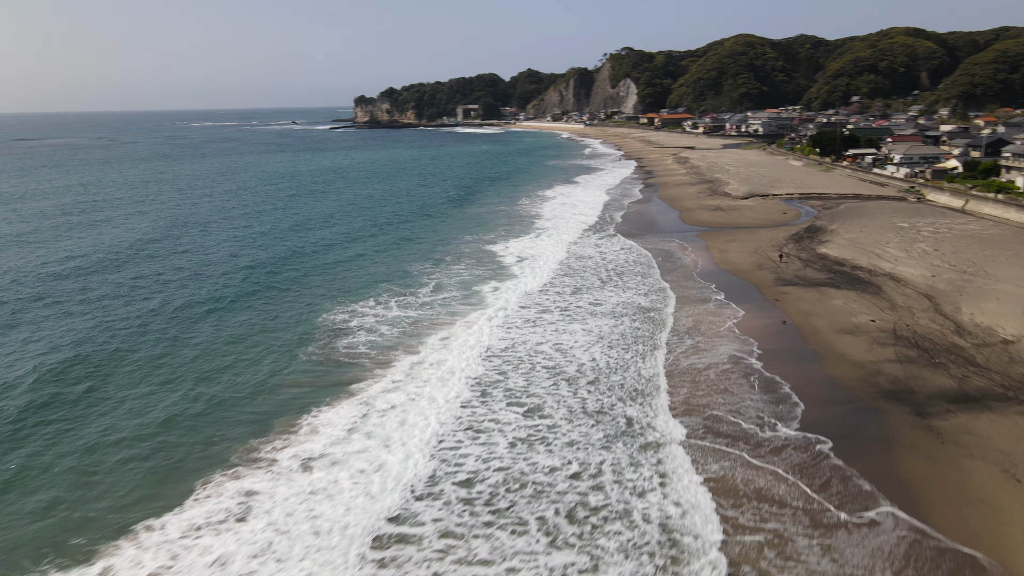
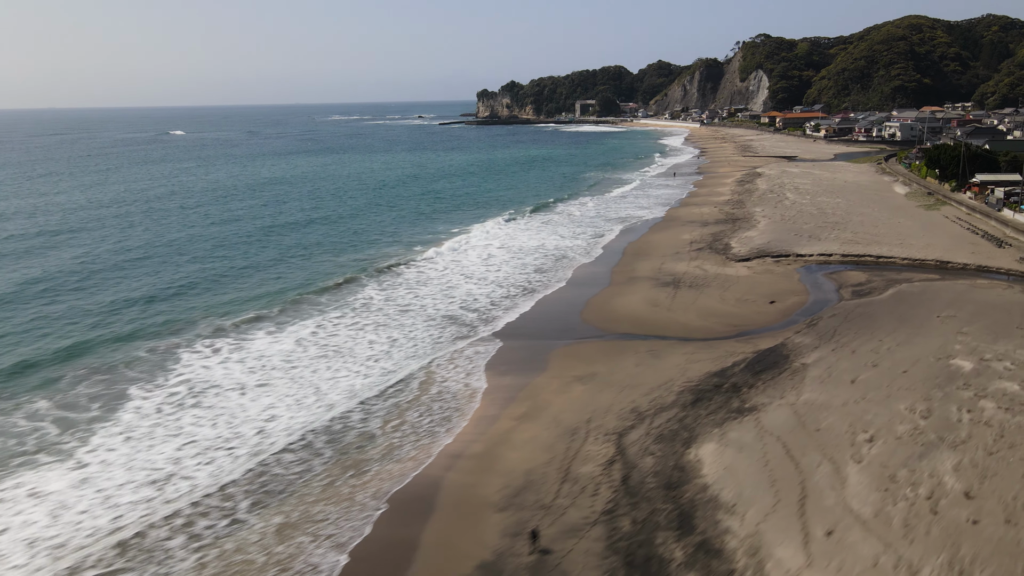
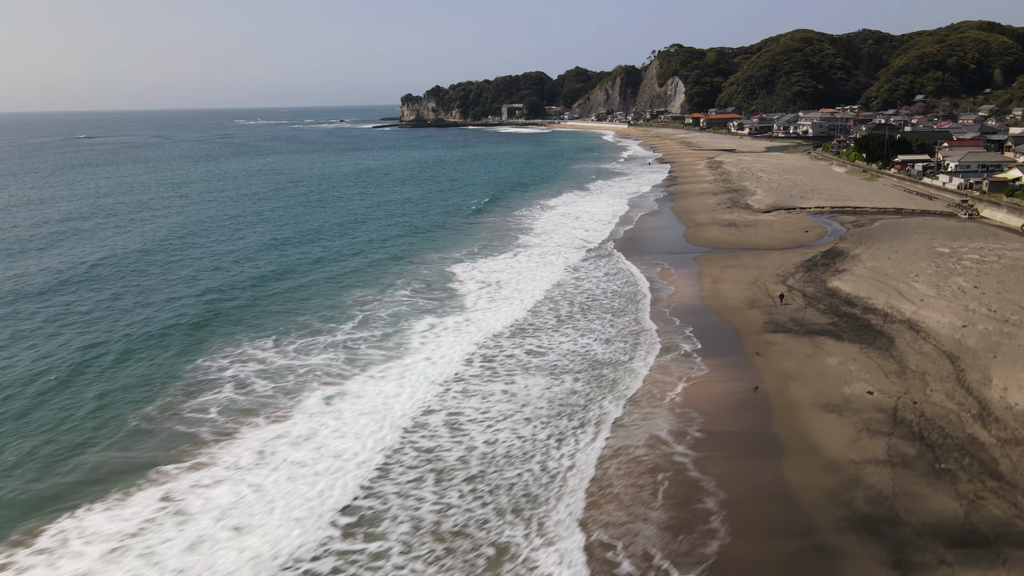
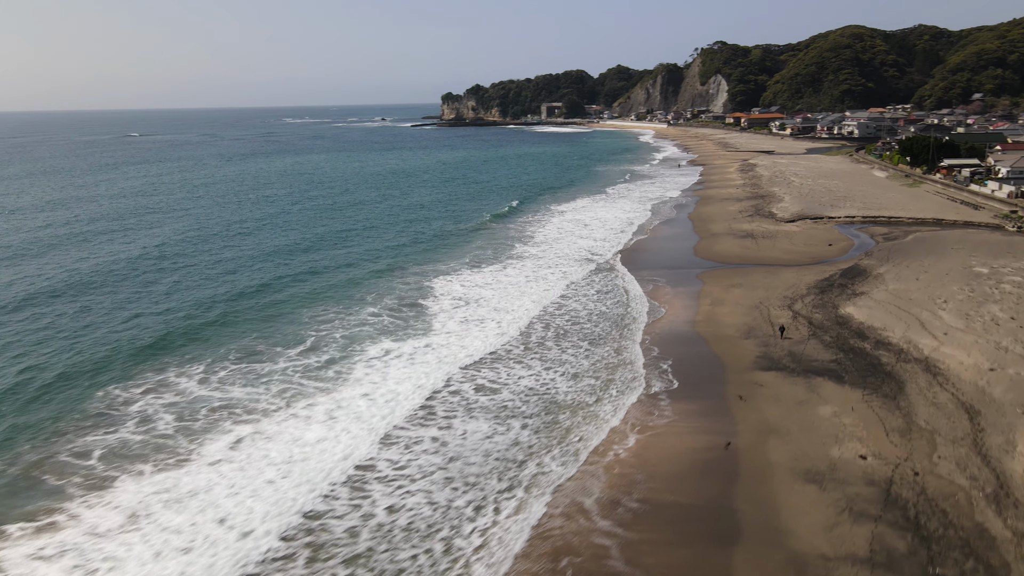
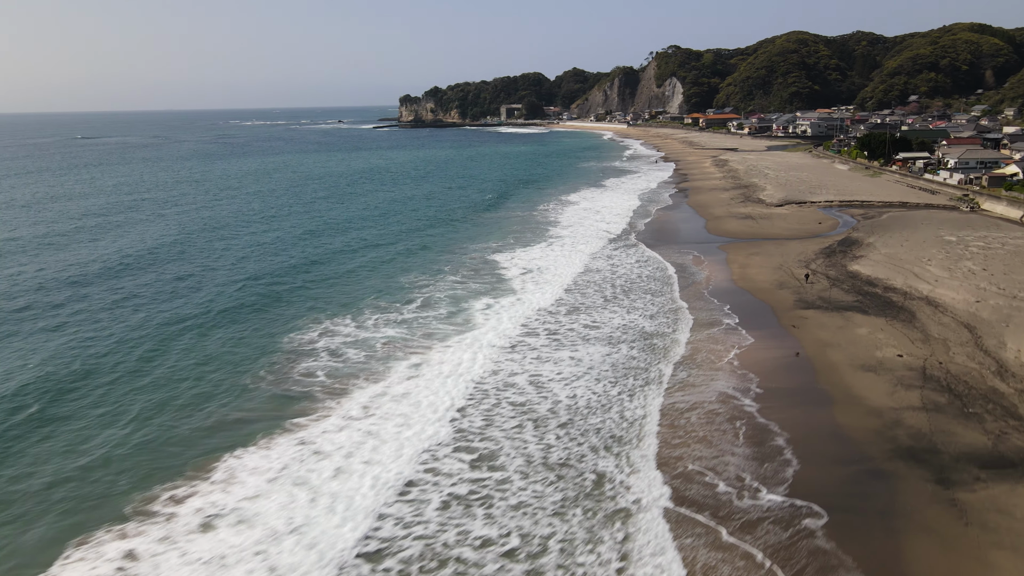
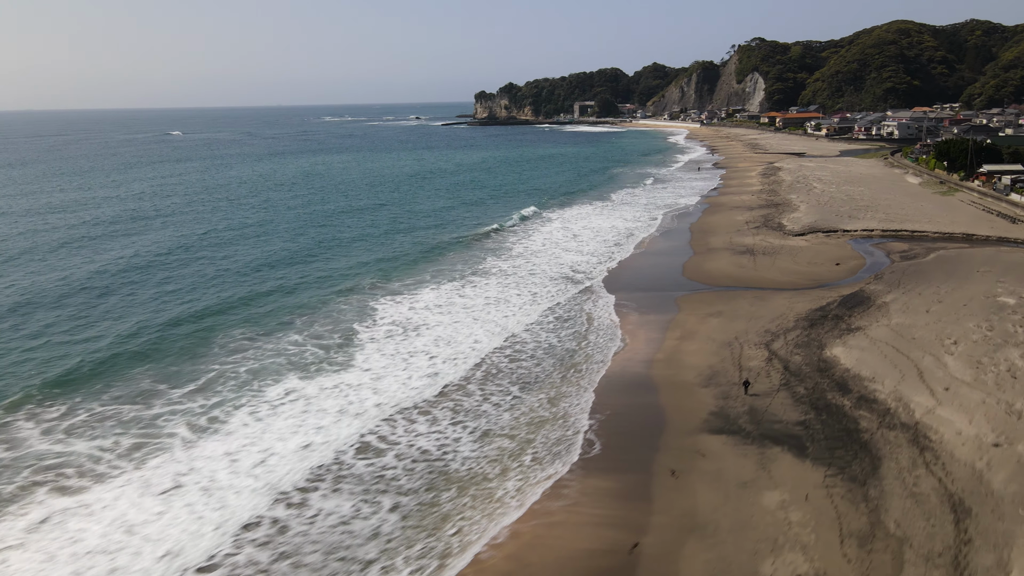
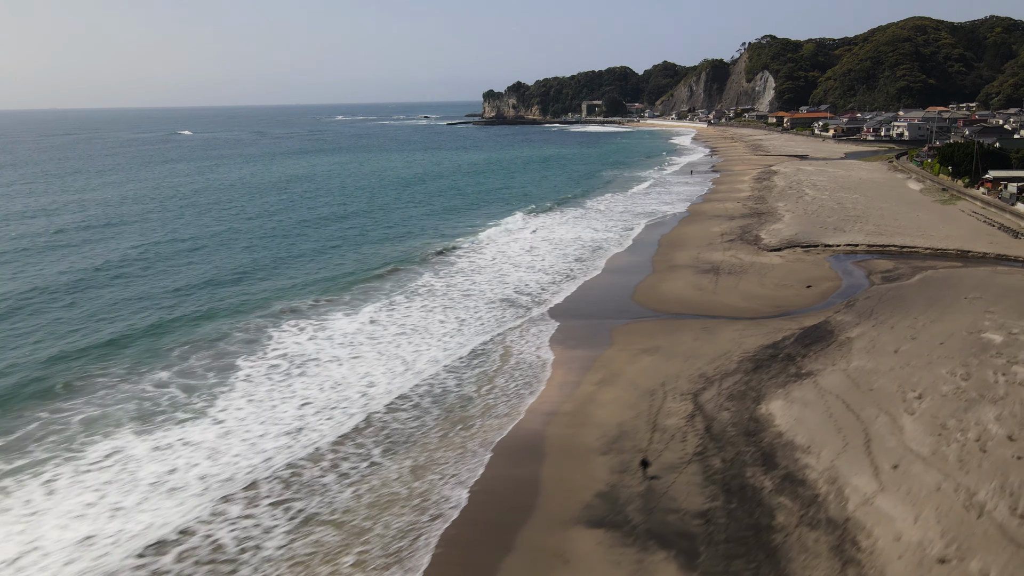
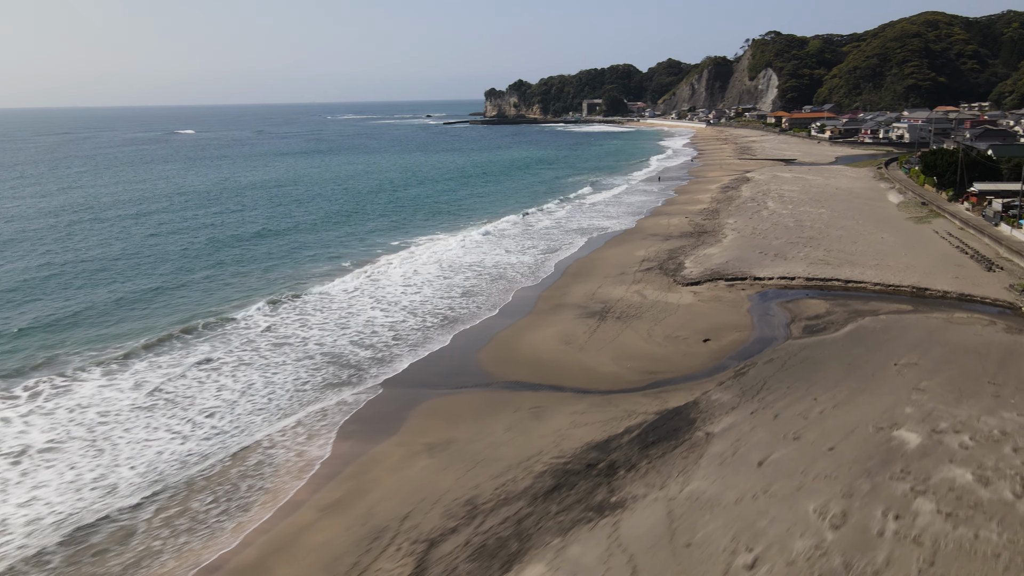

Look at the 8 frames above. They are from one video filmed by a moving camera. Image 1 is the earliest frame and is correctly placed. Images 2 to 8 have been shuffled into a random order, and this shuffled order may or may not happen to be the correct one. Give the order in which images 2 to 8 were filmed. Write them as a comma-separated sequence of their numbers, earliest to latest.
5, 3, 4, 6, 7, 2, 8
